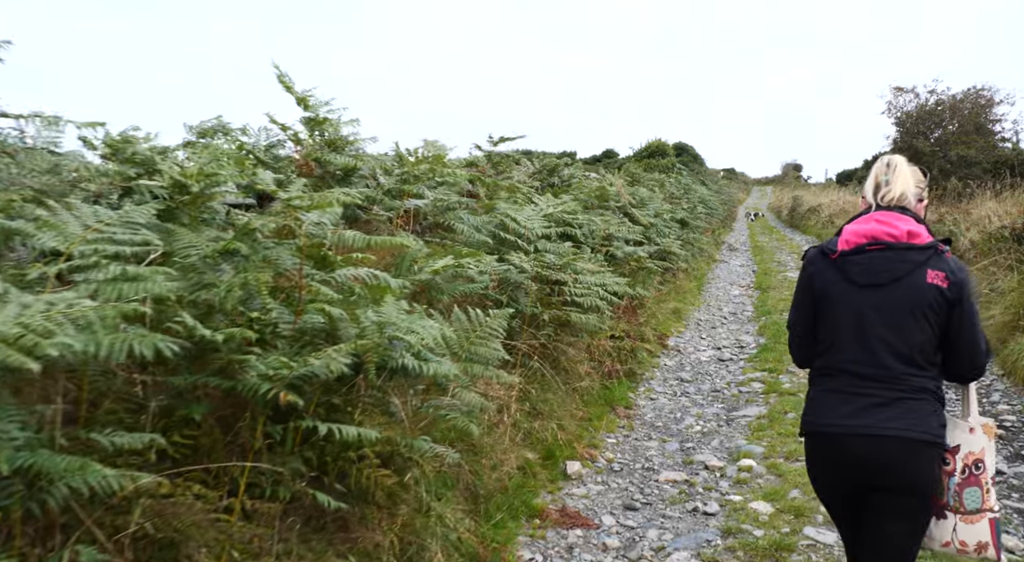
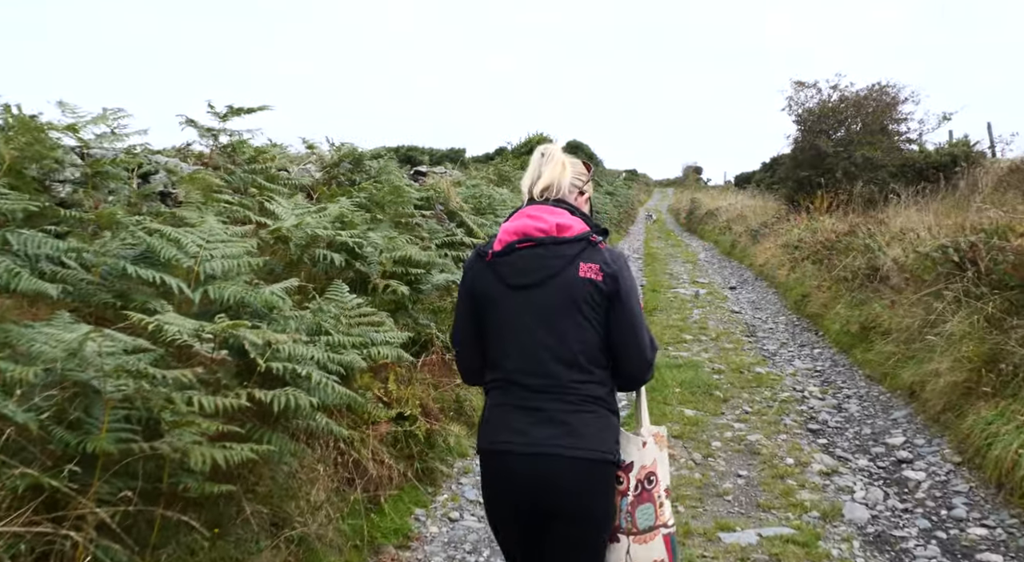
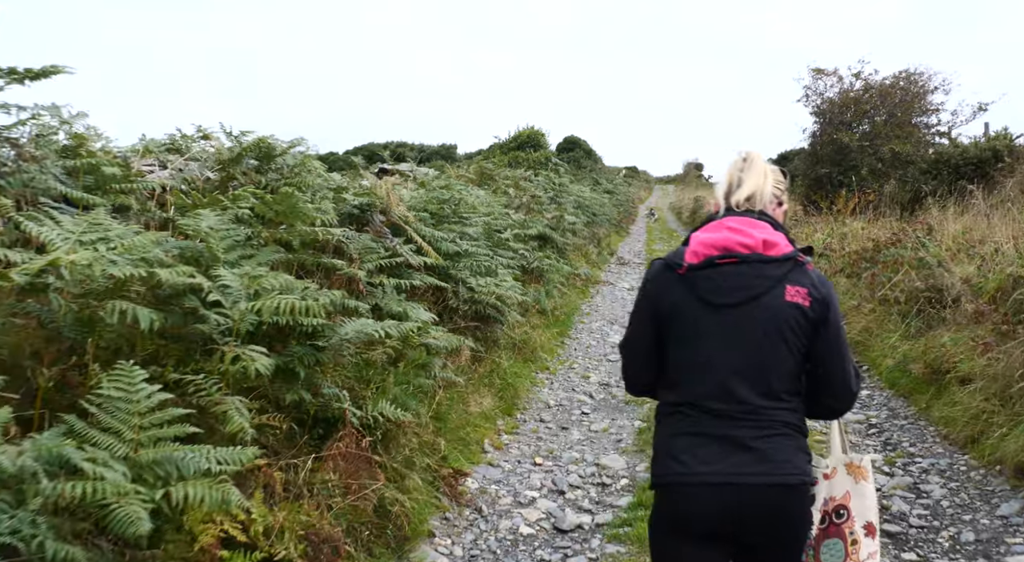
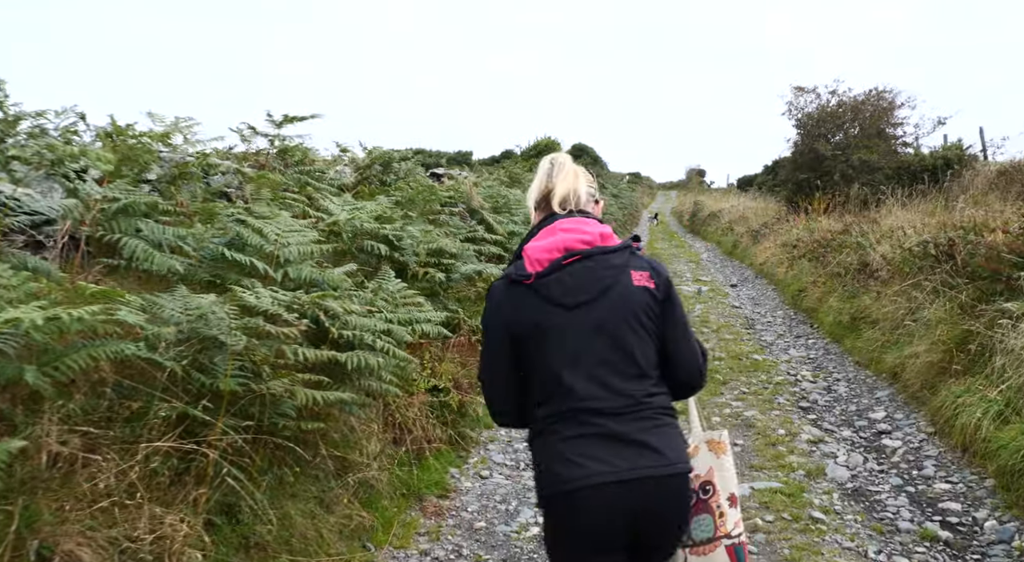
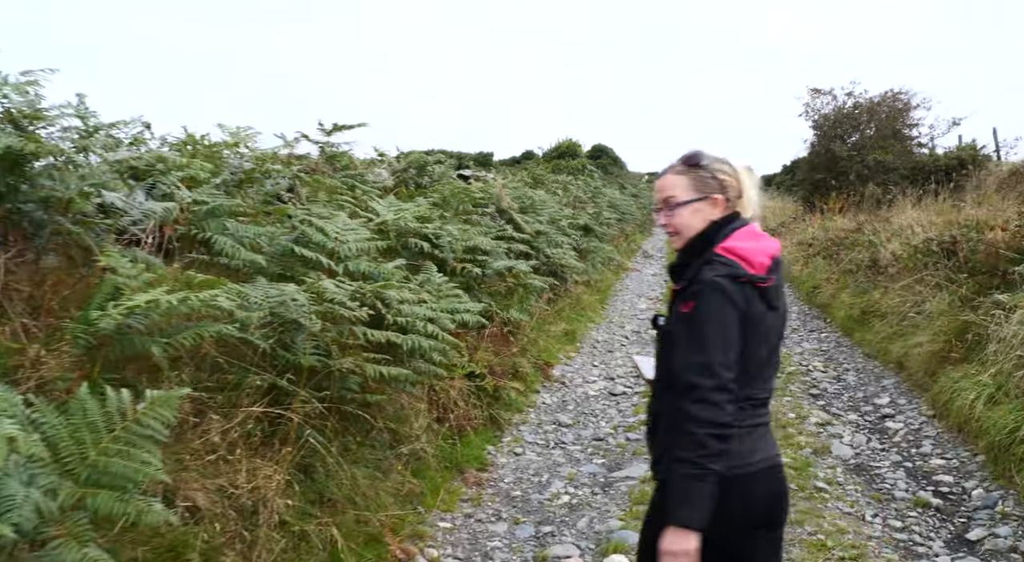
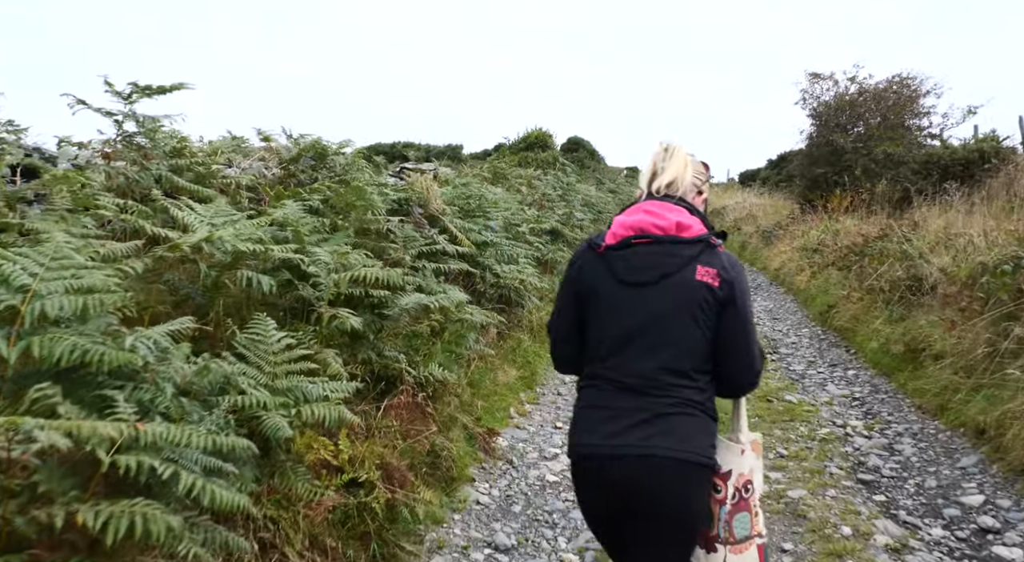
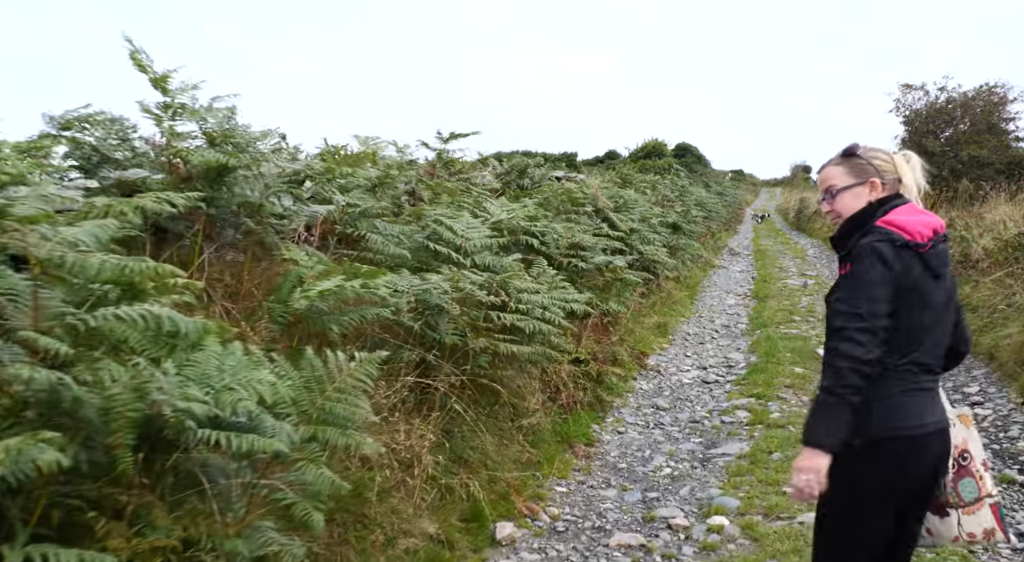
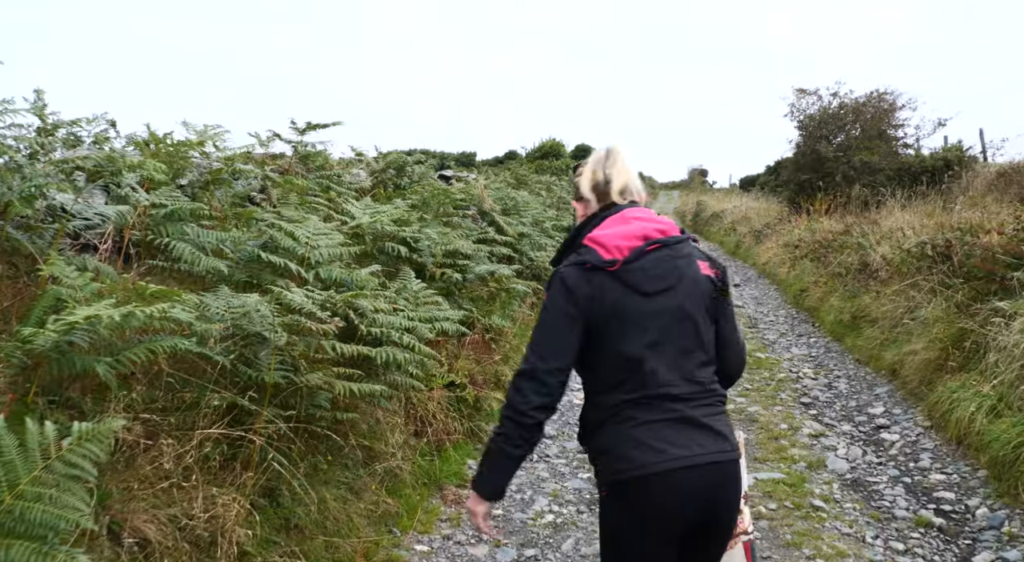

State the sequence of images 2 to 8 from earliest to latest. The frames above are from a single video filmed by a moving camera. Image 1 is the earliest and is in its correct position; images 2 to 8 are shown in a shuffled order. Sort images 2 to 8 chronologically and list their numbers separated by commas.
7, 5, 8, 4, 2, 6, 3
